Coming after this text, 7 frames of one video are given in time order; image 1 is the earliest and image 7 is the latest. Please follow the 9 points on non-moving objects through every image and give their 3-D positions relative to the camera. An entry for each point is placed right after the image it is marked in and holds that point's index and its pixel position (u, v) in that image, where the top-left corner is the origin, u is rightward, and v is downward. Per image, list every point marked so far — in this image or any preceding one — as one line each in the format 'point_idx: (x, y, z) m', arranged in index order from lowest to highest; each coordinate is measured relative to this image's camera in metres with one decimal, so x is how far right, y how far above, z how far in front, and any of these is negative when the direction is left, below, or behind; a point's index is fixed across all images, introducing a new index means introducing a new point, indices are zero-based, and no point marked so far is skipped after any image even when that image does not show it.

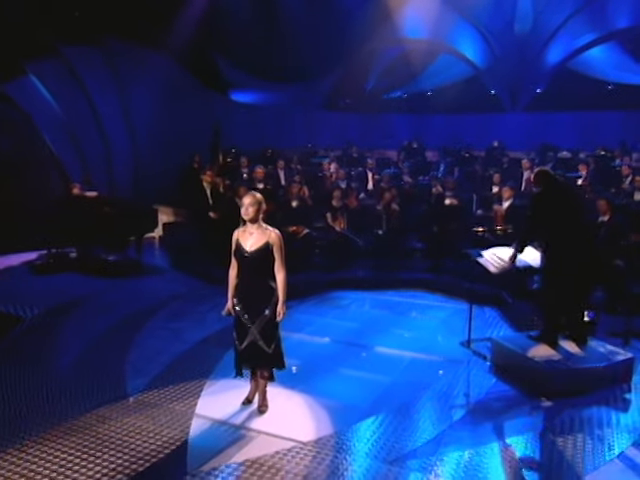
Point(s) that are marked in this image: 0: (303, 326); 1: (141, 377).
0: (-0.2, -1.0, +8.2) m
1: (-1.7, -1.3, +6.8) m
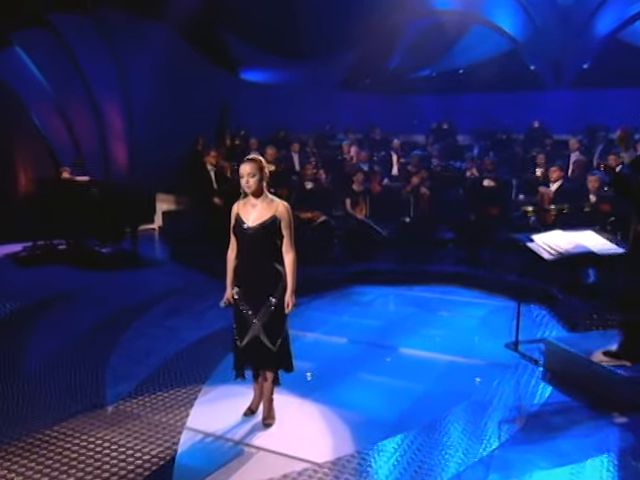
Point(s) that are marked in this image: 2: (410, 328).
0: (0.0, -0.9, +7.1) m
1: (-1.6, -1.2, +5.7) m
2: (+0.9, -0.9, +7.0) m
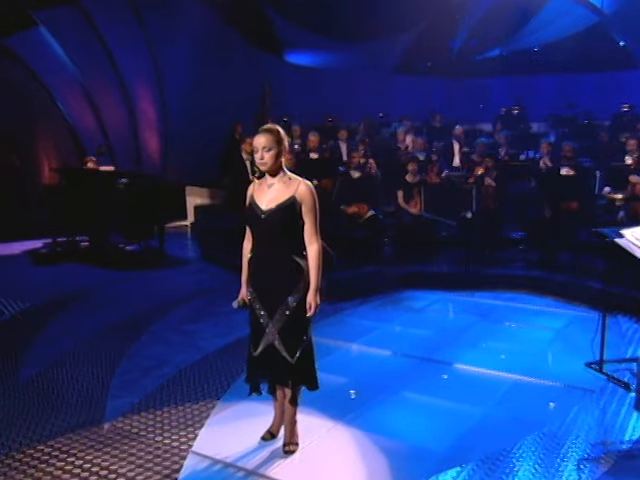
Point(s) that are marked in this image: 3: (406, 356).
0: (+0.4, -0.8, +6.1) m
1: (-1.4, -1.1, +4.9) m
2: (+1.3, -0.9, +5.9) m
3: (+0.7, -0.9, +5.7) m
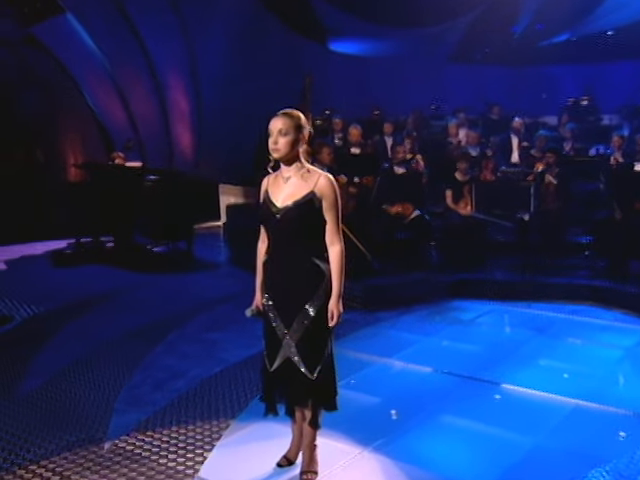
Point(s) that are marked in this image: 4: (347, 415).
0: (+0.6, -0.8, +5.5) m
1: (-1.2, -1.1, +4.5) m
2: (+1.5, -0.9, +5.2) m
3: (+0.9, -1.0, +5.0) m
4: (+0.2, -1.1, +4.5) m
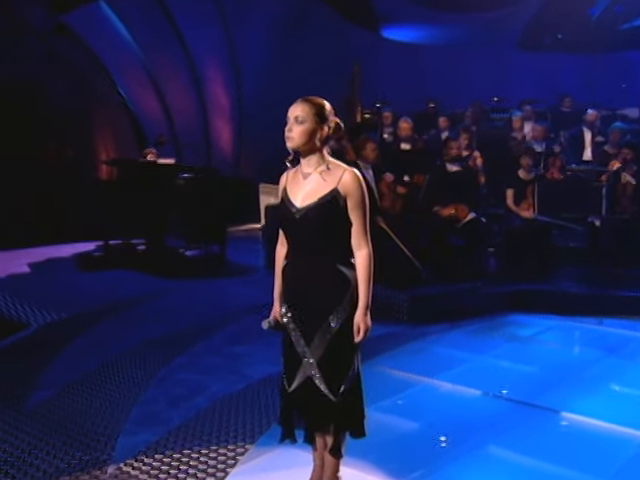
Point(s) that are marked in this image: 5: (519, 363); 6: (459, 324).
0: (+0.9, -0.9, +4.8) m
1: (-1.0, -1.1, +4.0) m
2: (+1.8, -0.9, +4.5) m
3: (+1.2, -1.0, +4.4) m
4: (+0.3, -1.1, +3.9) m
5: (+1.4, -0.9, +4.9) m
6: (+1.2, -0.7, +5.7) m
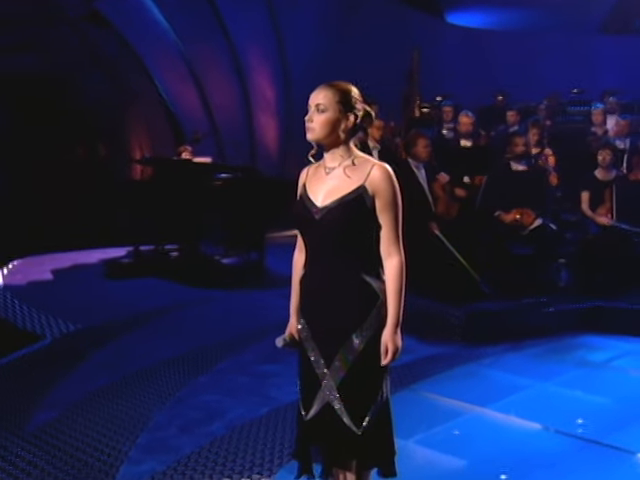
0: (+1.1, -0.9, +4.2) m
1: (-0.9, -1.1, +3.6) m
2: (+1.9, -1.0, +3.7) m
3: (+1.3, -1.1, +3.7) m
4: (+0.4, -1.2, +3.3) m
5: (+1.6, -0.9, +4.2) m
6: (+1.5, -0.7, +5.0) m
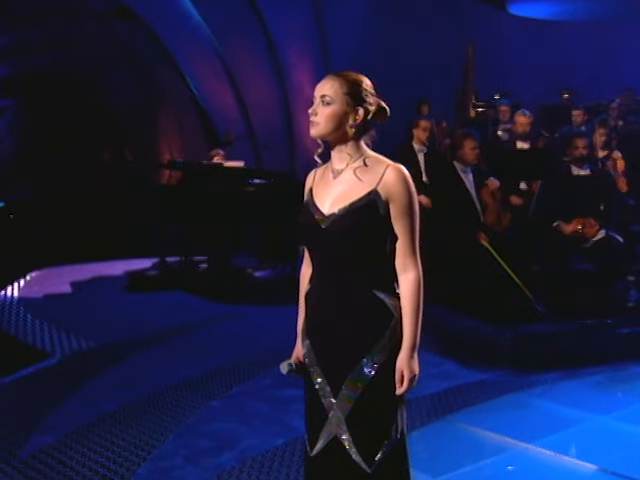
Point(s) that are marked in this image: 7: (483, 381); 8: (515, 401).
0: (+1.3, -1.0, +3.6) m
1: (-0.8, -1.2, +3.2) m
2: (+2.0, -1.1, +3.1) m
3: (+1.4, -1.1, +3.1) m
4: (+0.5, -1.2, +2.8) m
5: (+1.8, -1.0, +3.6) m
6: (+1.7, -0.8, +4.4) m
7: (+1.0, -0.9, +4.3) m
8: (+1.2, -0.9, +4.0) m
